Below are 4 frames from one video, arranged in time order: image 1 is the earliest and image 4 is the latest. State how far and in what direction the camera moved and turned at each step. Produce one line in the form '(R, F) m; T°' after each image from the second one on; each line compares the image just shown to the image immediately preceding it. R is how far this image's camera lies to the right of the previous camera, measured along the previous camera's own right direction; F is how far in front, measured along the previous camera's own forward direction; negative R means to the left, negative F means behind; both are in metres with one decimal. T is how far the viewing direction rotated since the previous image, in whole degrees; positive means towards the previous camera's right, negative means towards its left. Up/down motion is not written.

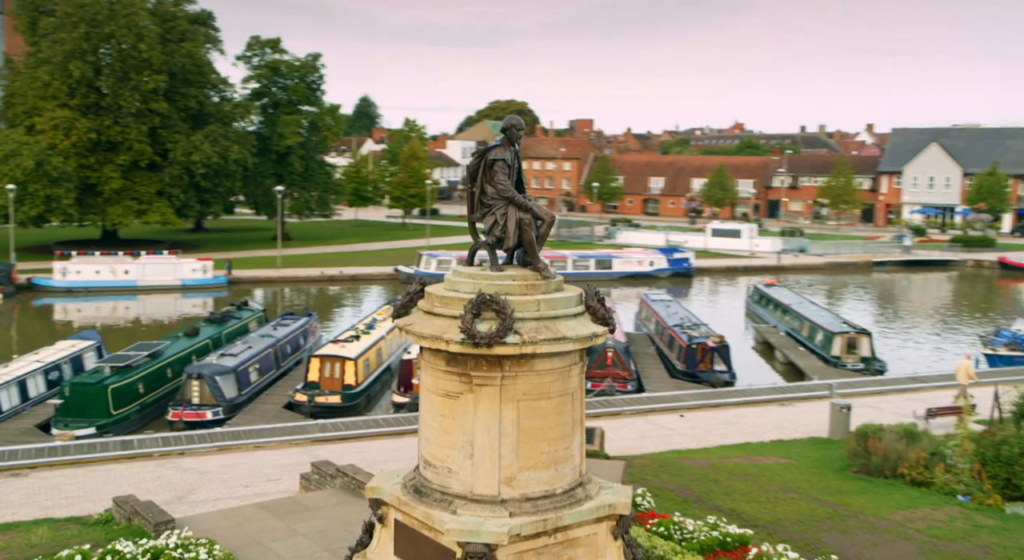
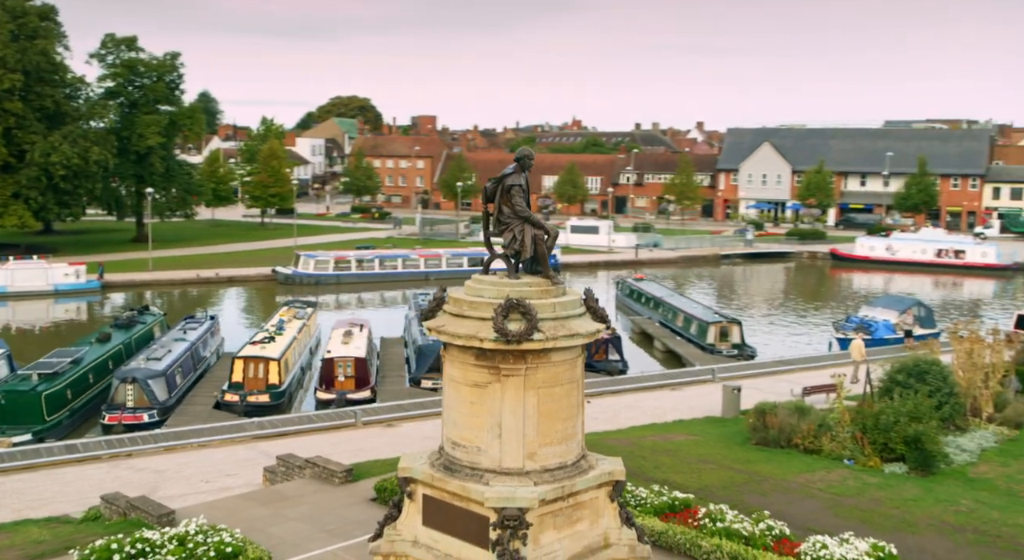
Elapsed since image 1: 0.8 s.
(-2.1, -1.4) m; +10°
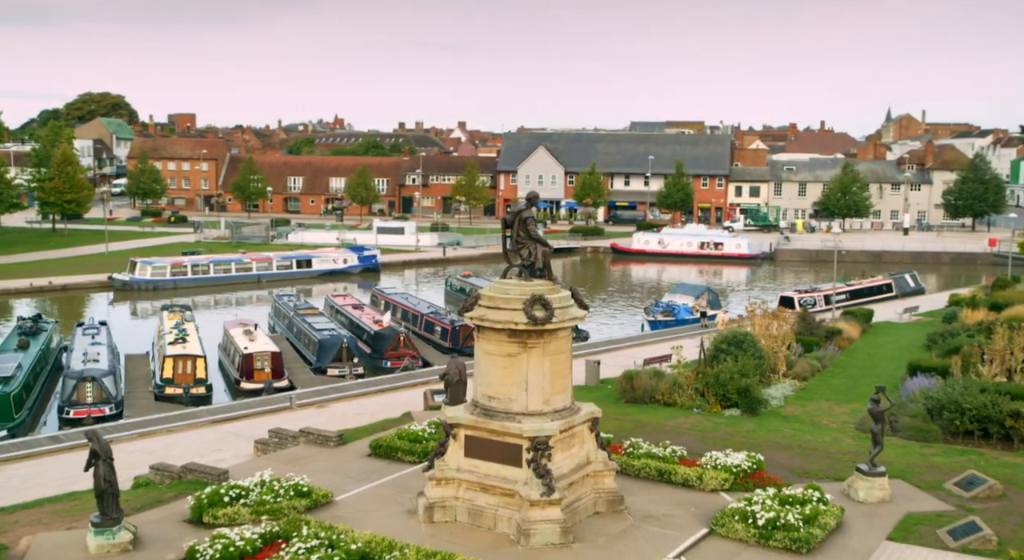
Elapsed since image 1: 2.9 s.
(-4.4, -3.9) m; +16°
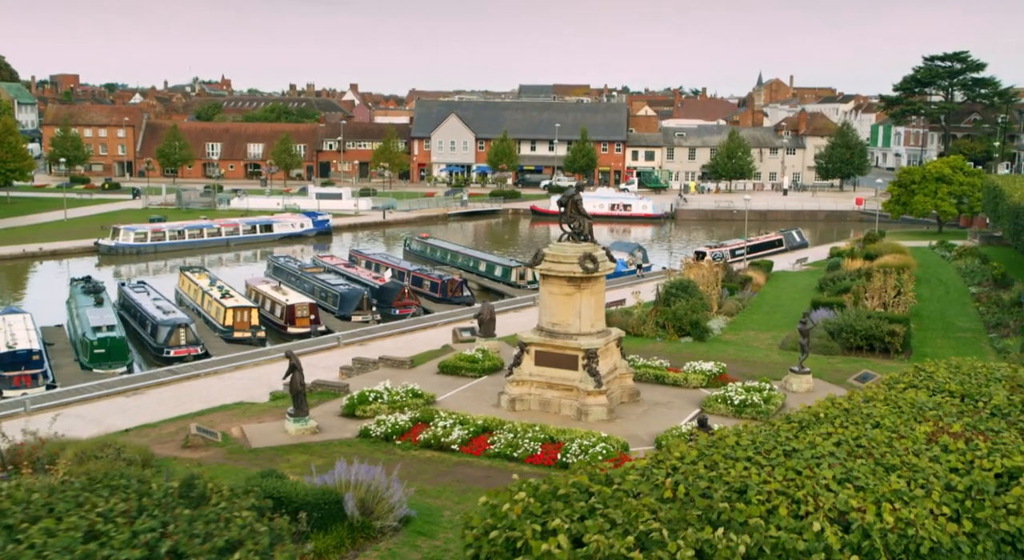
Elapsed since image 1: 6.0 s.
(-4.2, -6.0) m; +7°
